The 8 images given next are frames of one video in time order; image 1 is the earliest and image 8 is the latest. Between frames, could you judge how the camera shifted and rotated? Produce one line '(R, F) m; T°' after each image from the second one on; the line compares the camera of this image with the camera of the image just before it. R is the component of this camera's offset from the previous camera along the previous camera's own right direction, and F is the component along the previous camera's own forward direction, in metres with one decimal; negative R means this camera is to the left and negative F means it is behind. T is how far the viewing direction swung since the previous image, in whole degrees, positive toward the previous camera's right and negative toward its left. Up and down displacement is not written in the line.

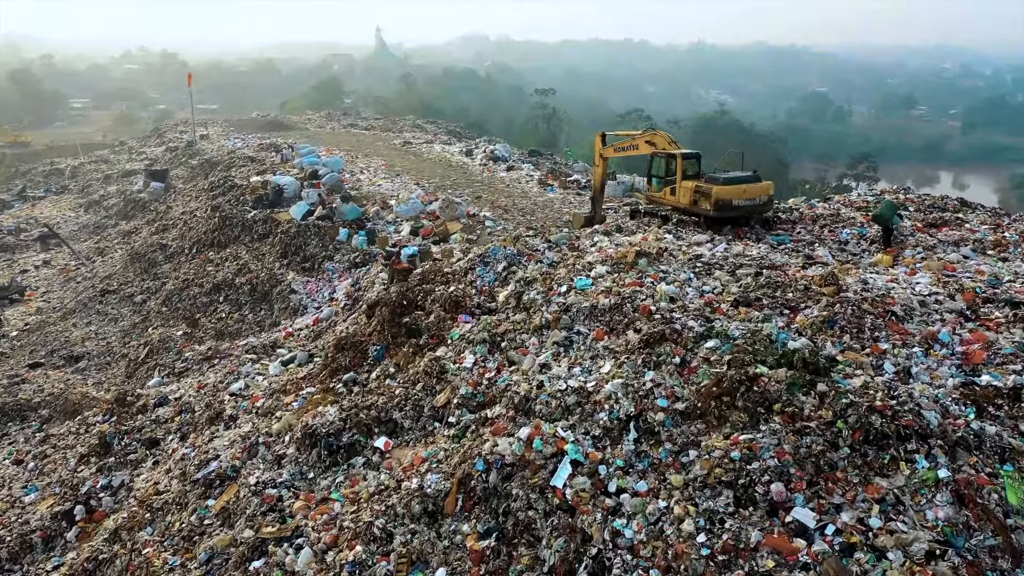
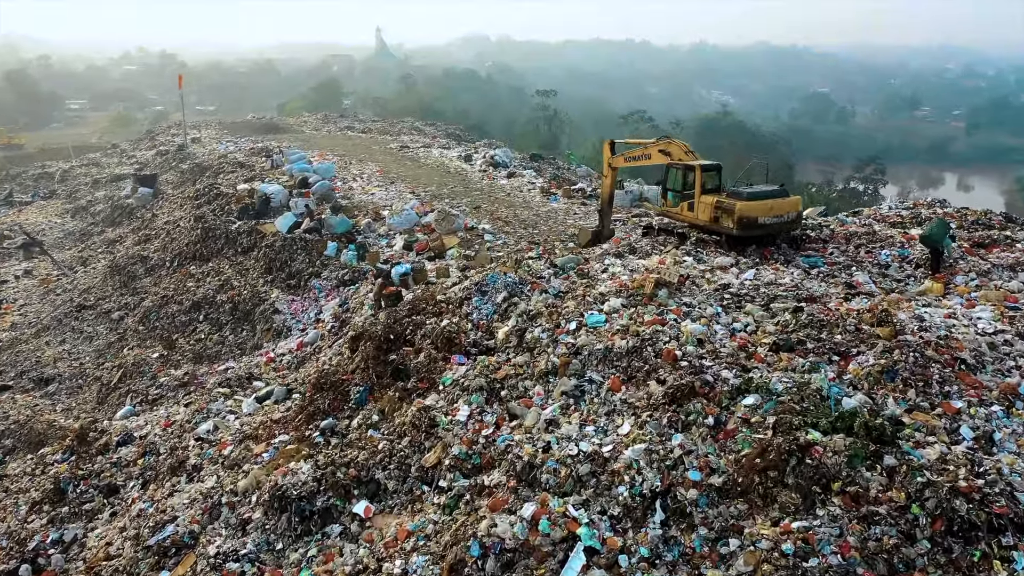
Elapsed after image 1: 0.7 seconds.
(0.0, +0.7) m; 0°
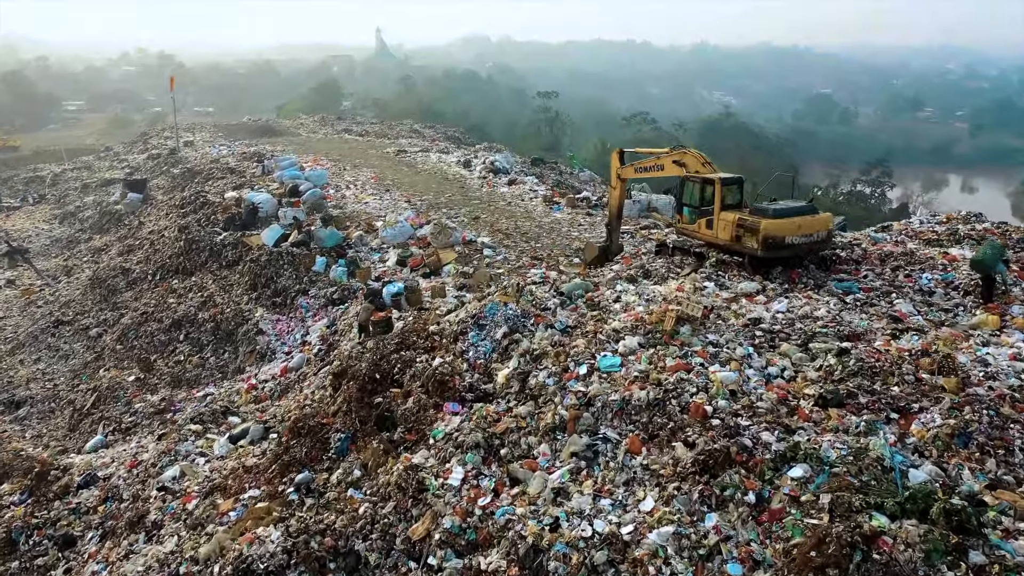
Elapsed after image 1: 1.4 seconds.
(0.0, +0.6) m; 0°
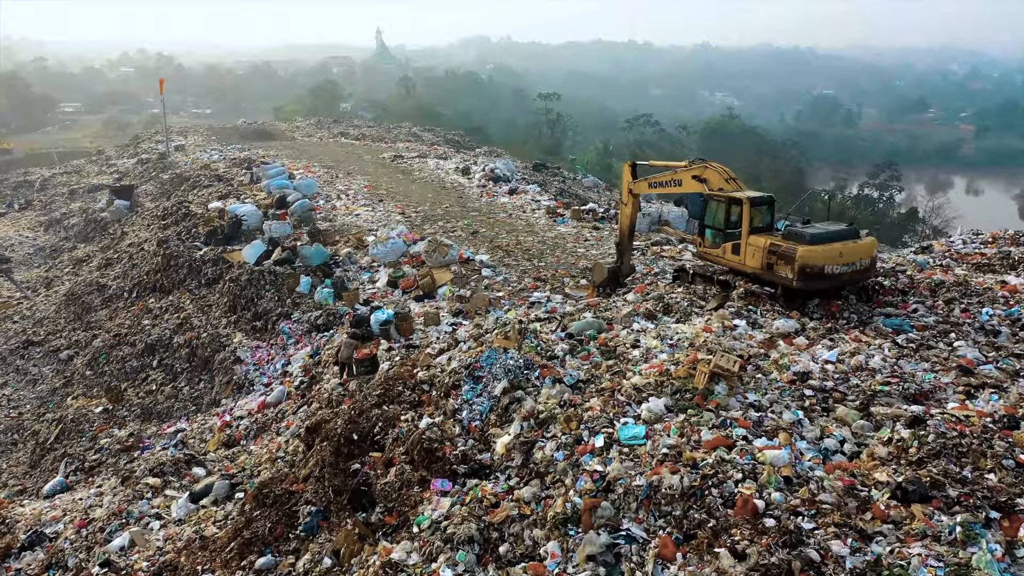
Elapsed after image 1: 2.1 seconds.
(0.0, +0.7) m; 0°
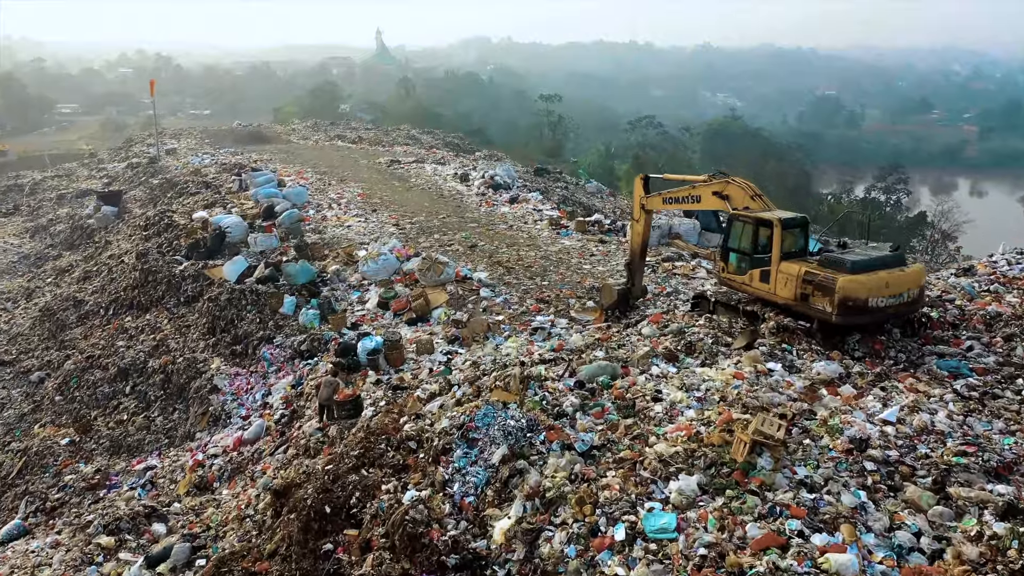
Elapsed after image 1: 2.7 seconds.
(0.0, +0.6) m; 0°
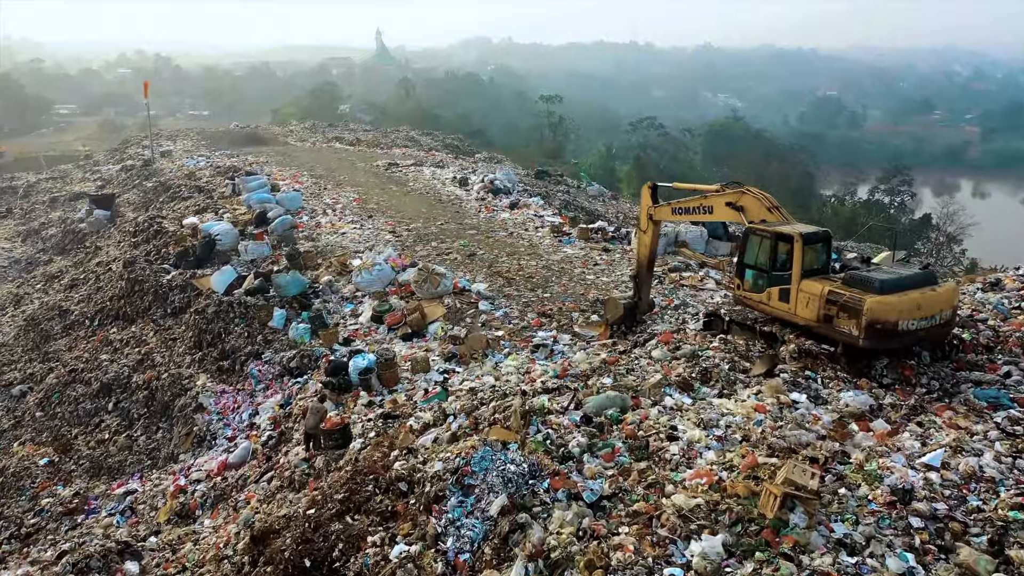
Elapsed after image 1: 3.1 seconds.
(0.0, +0.3) m; 0°
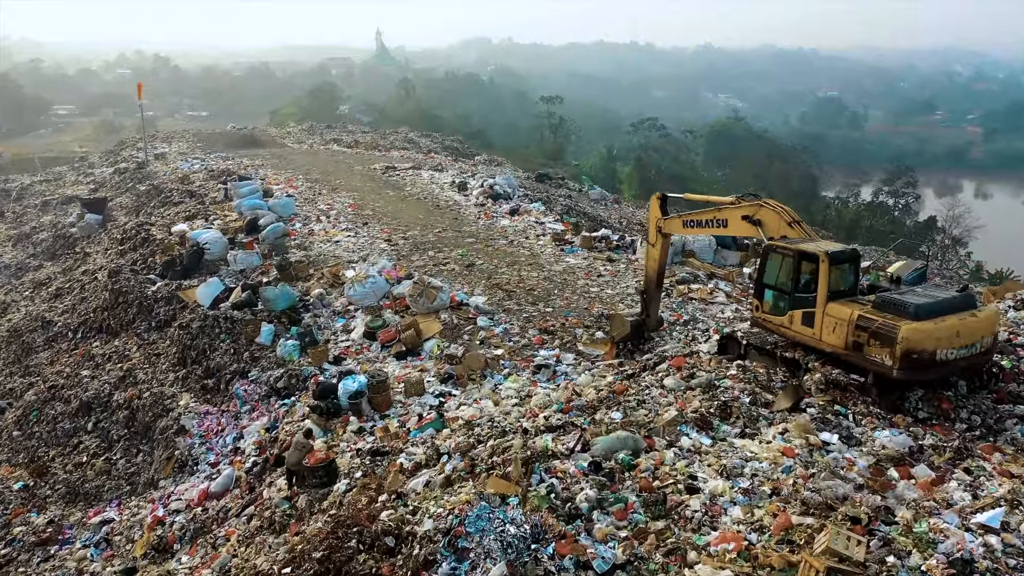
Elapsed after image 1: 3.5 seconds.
(0.0, +0.4) m; 0°
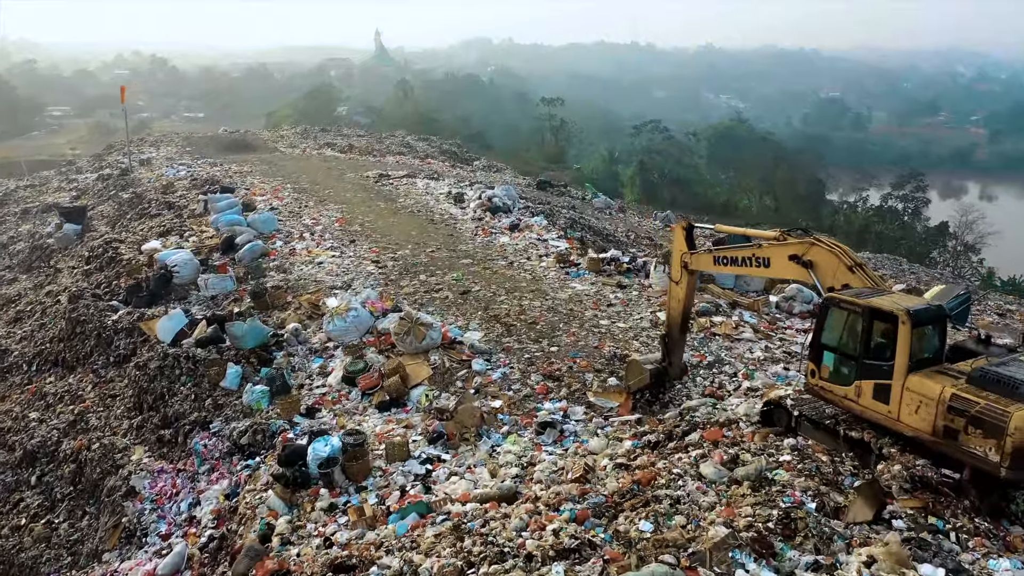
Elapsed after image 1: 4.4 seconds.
(0.0, +0.8) m; 0°
